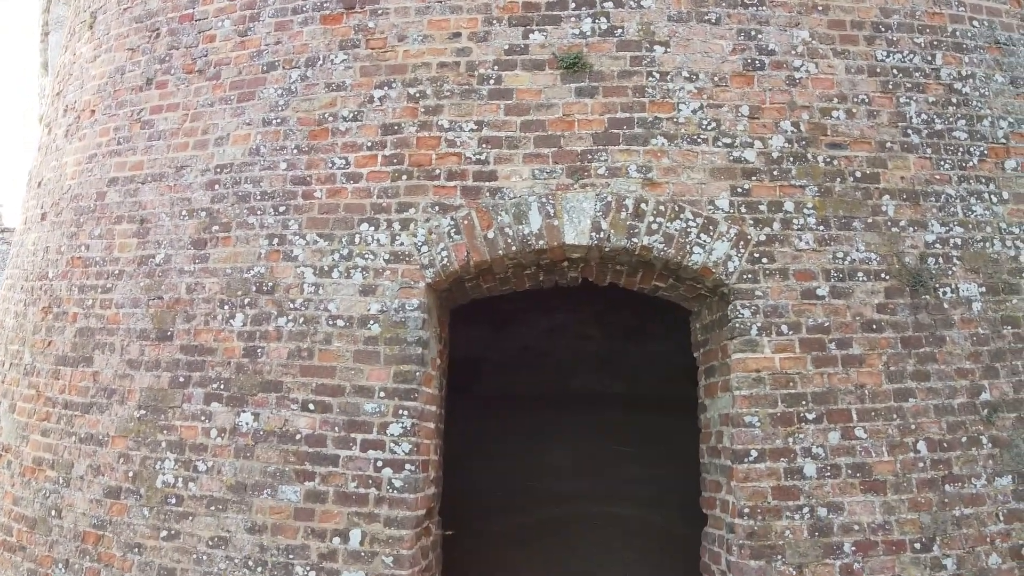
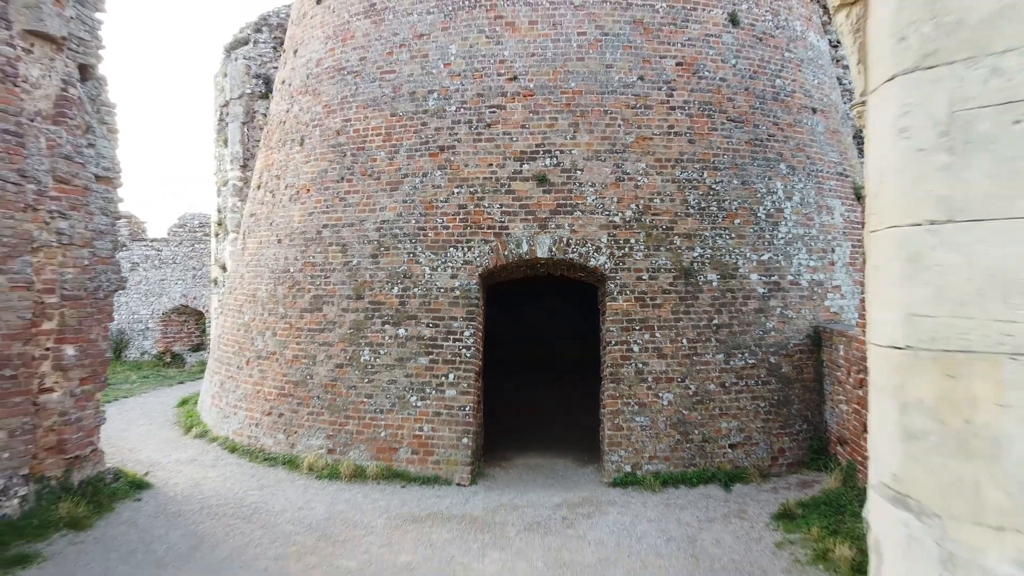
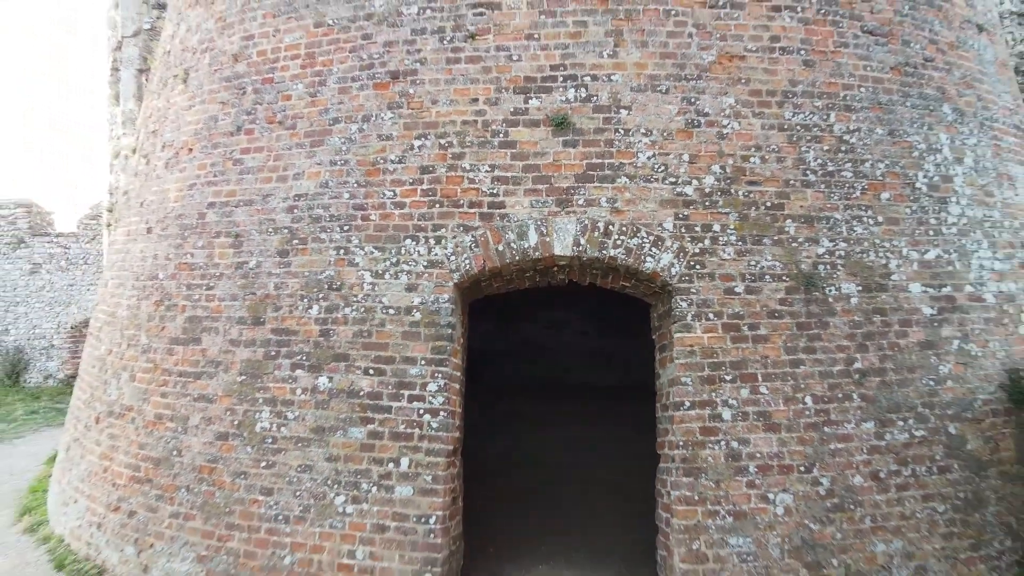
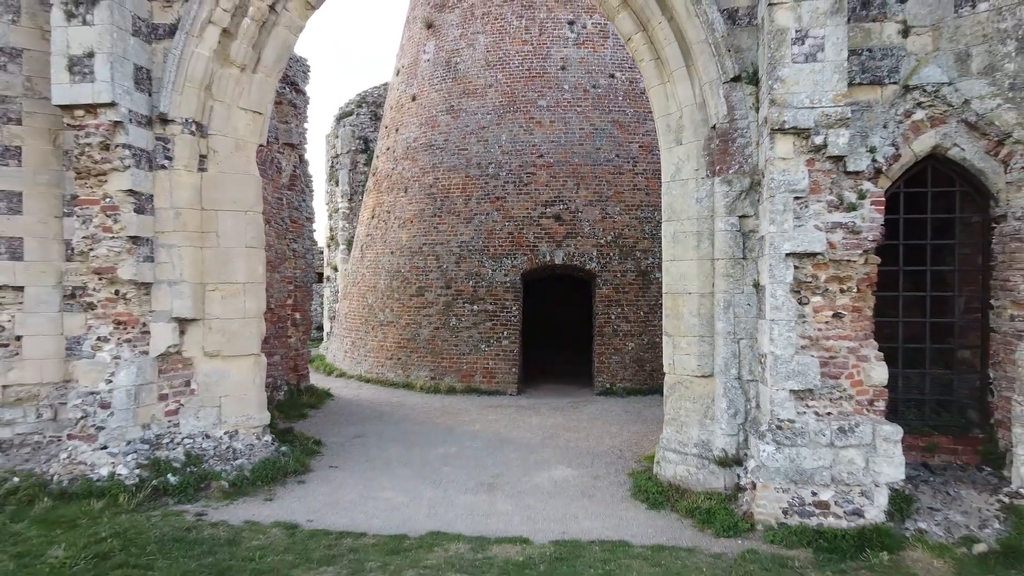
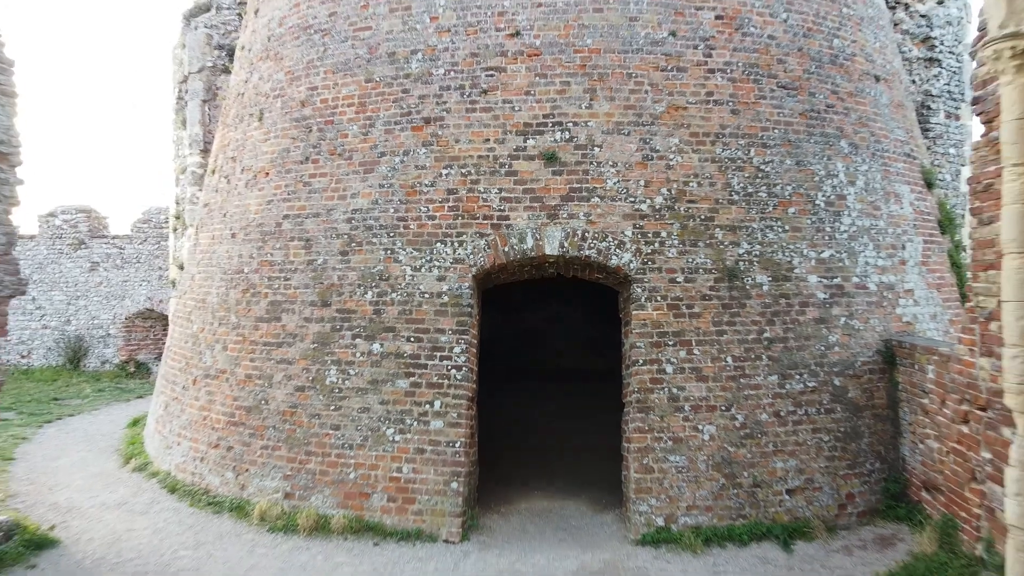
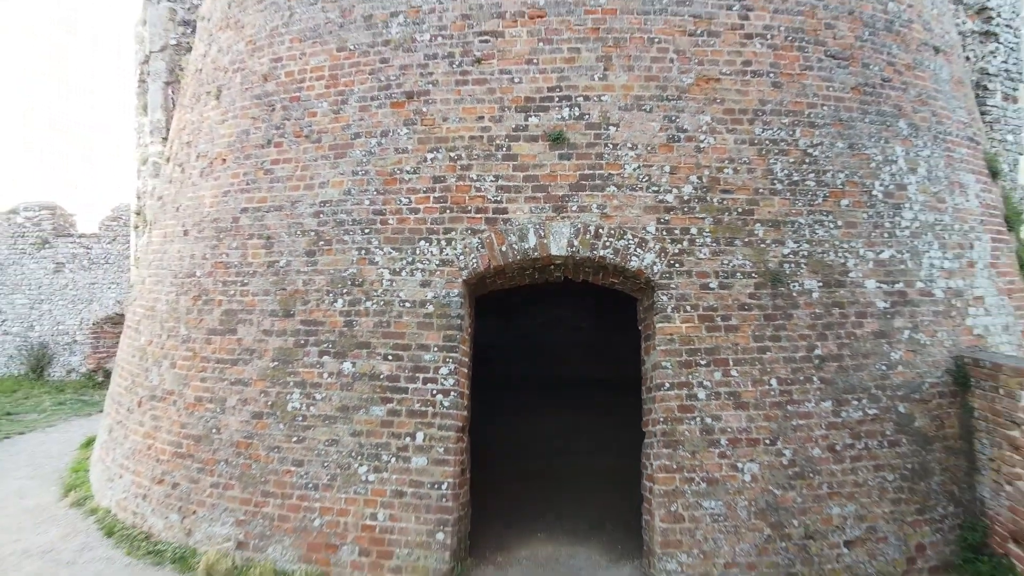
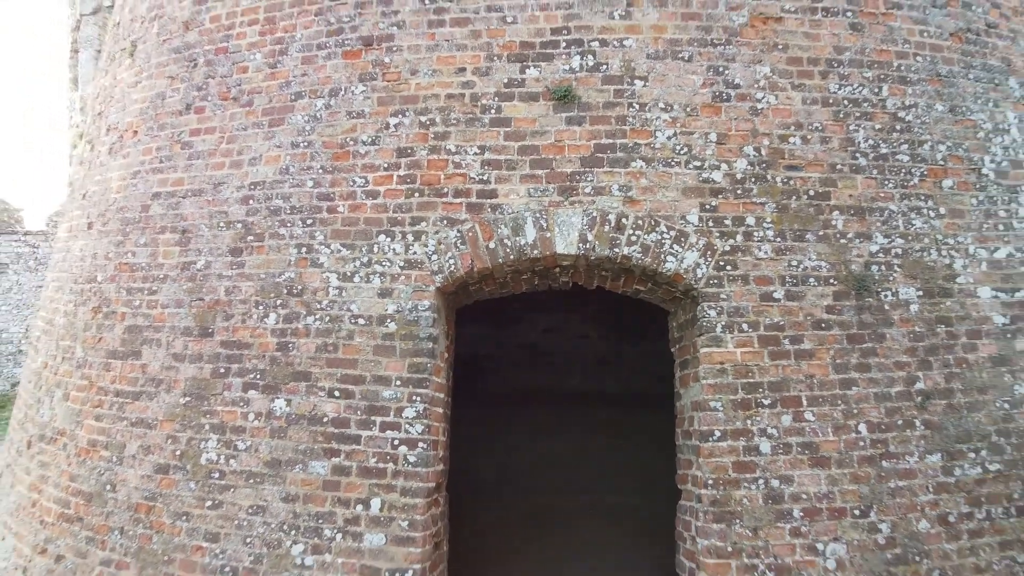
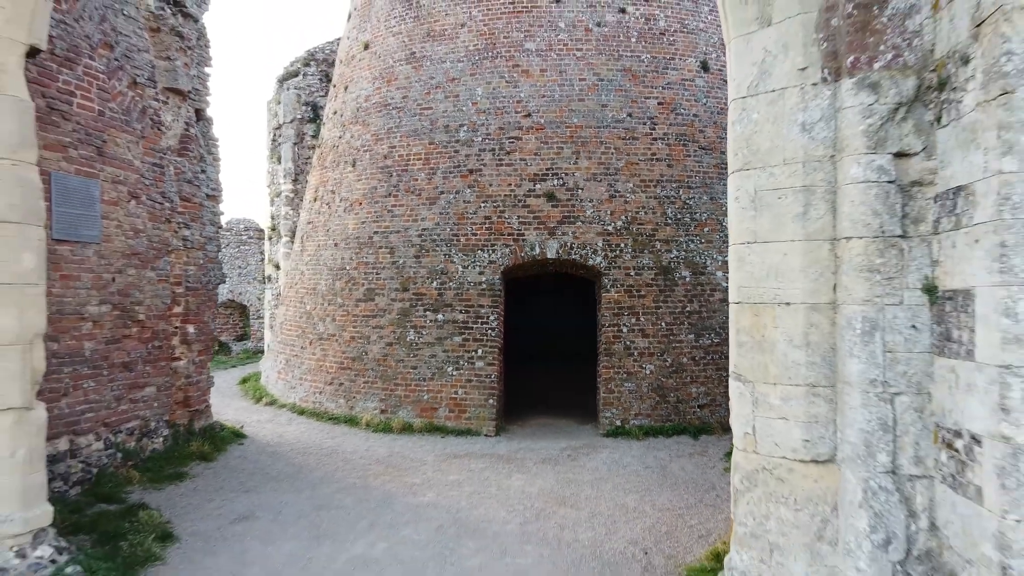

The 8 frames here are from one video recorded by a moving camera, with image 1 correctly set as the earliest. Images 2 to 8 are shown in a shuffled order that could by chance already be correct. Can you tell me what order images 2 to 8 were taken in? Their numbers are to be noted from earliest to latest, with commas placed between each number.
7, 3, 6, 5, 2, 8, 4
